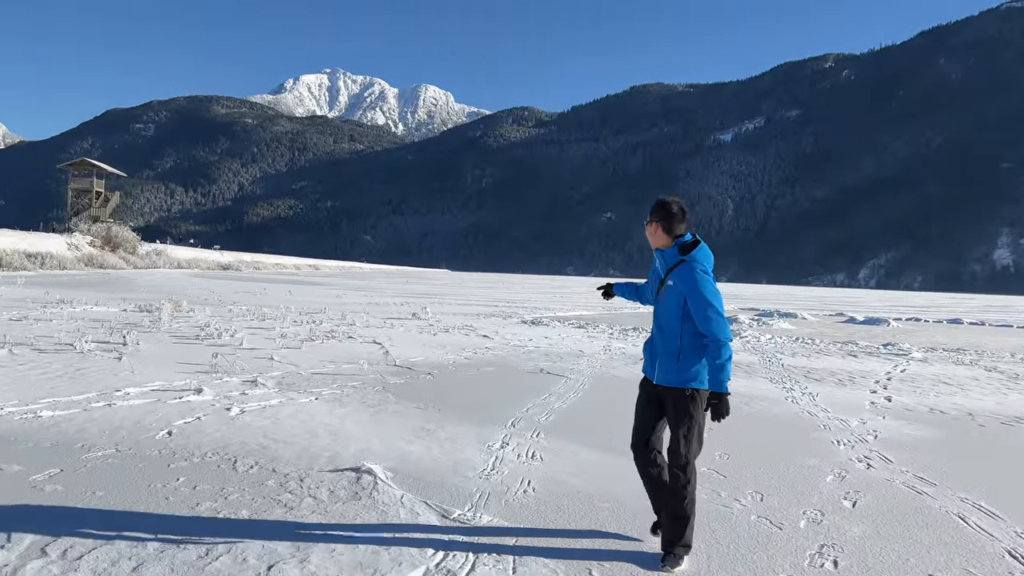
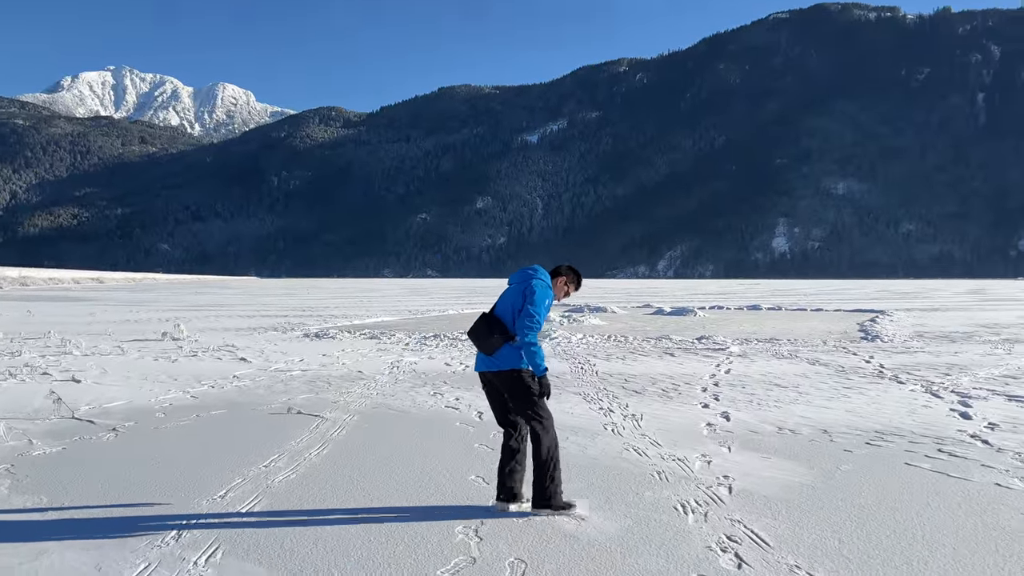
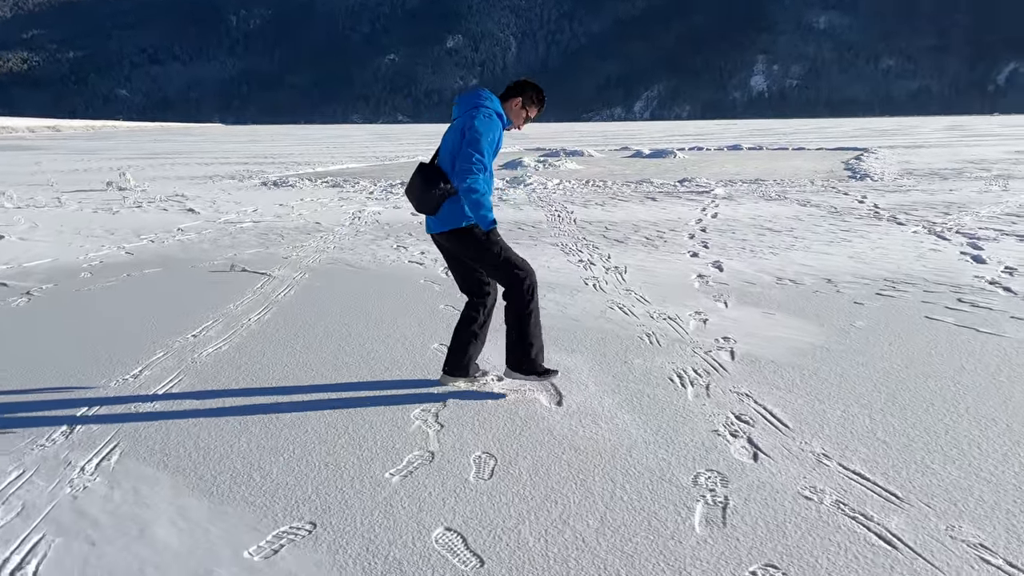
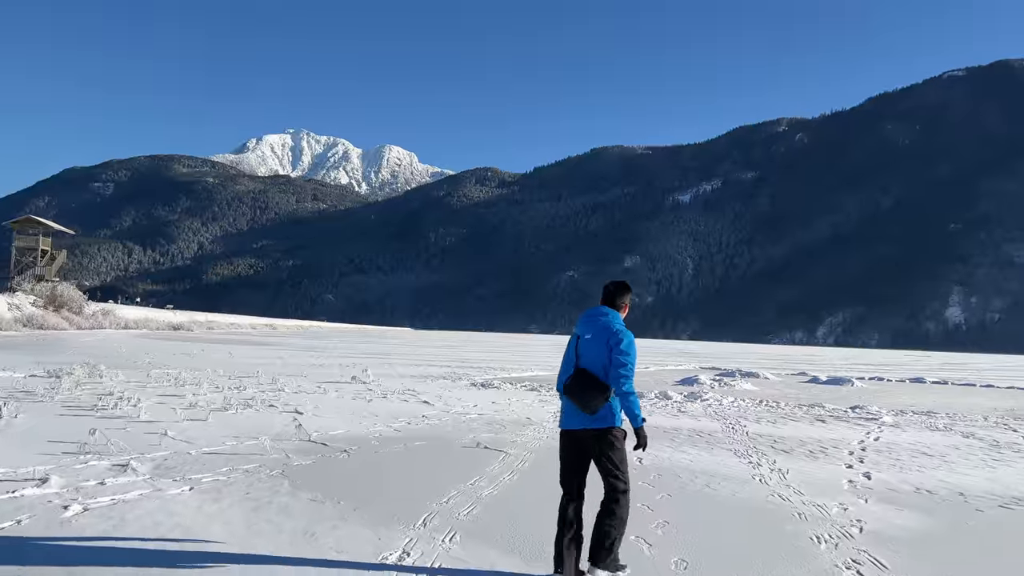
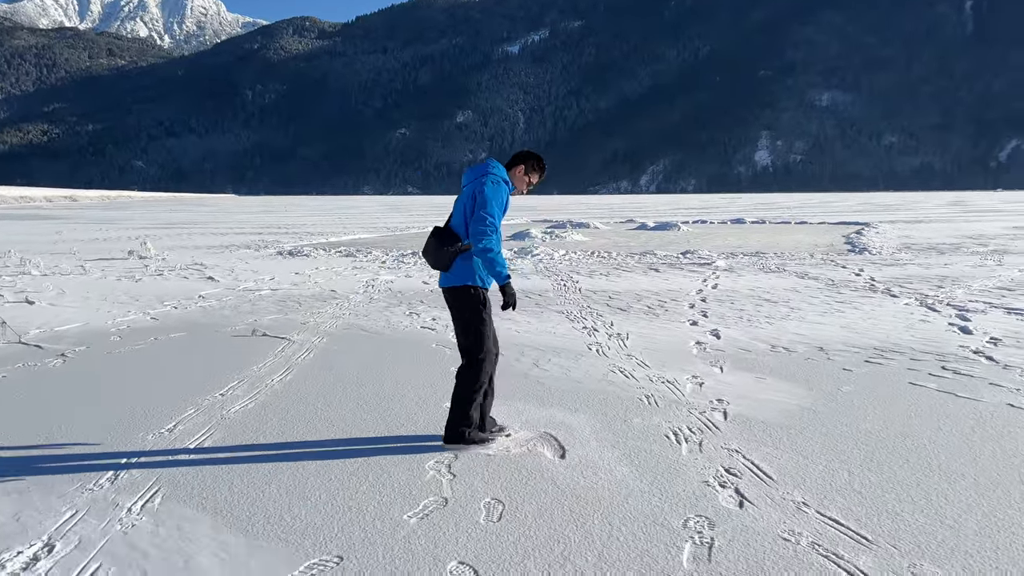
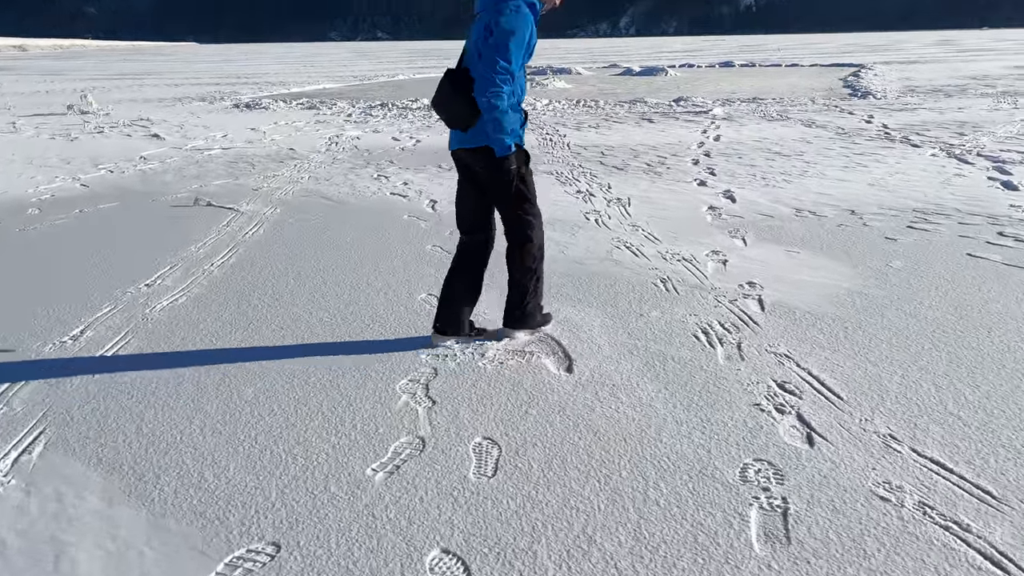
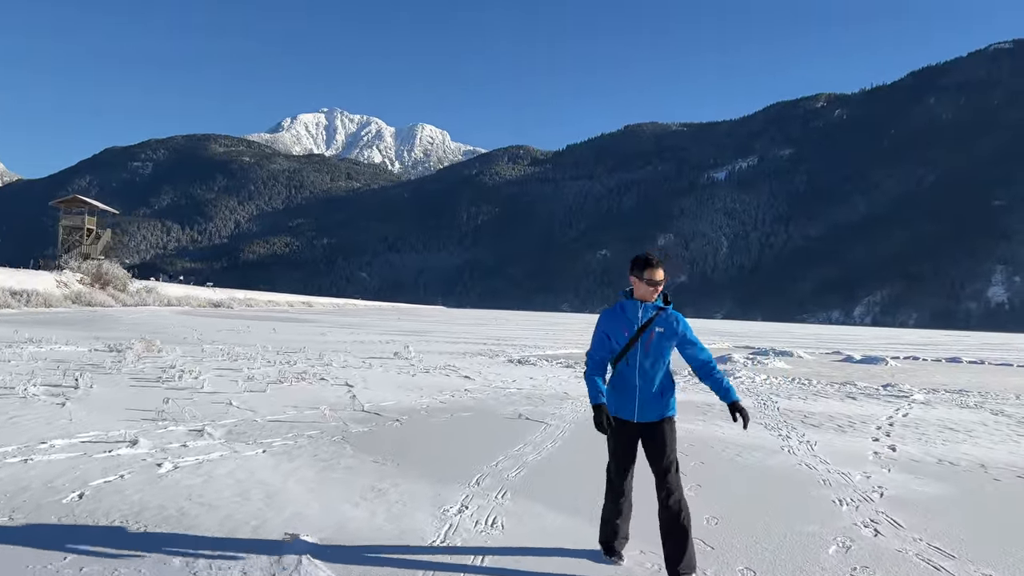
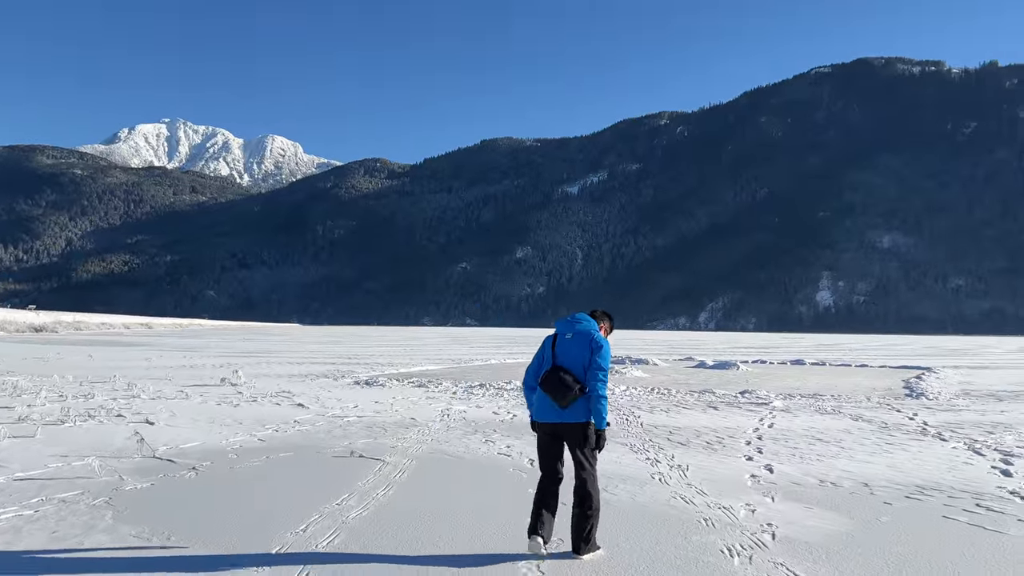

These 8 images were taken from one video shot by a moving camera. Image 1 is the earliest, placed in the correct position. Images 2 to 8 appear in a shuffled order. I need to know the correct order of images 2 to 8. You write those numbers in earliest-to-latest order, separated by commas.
7, 4, 8, 2, 5, 3, 6
